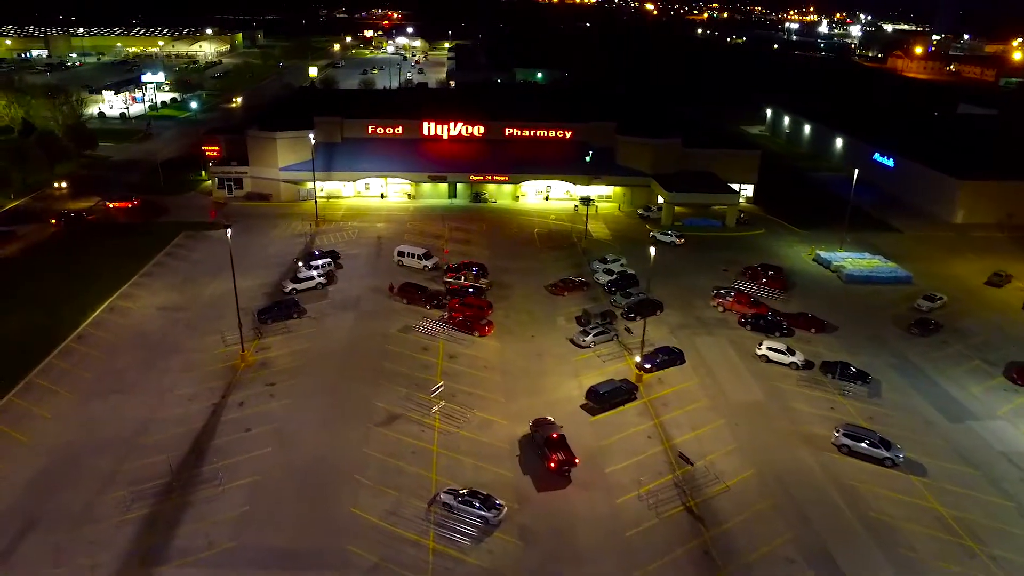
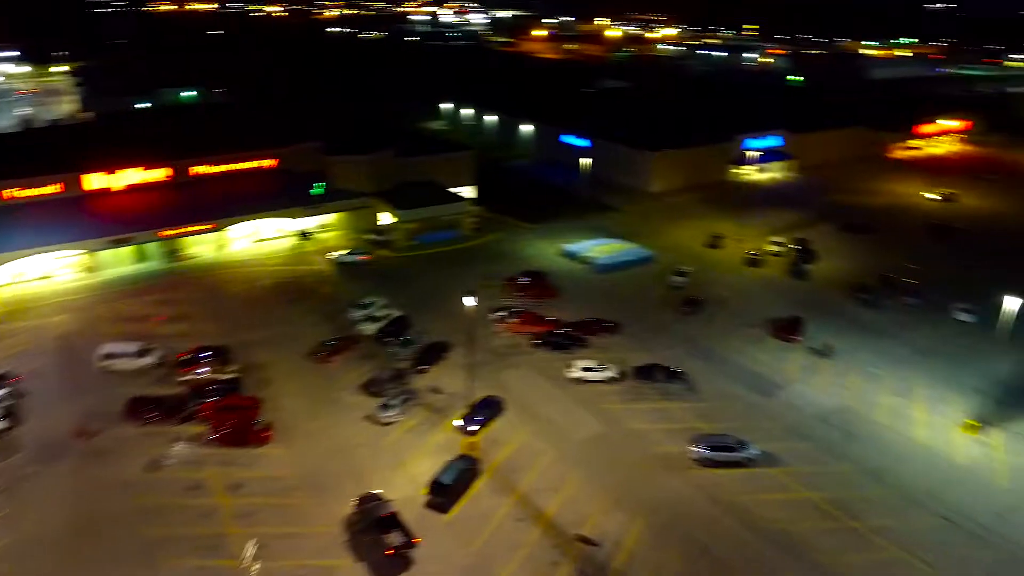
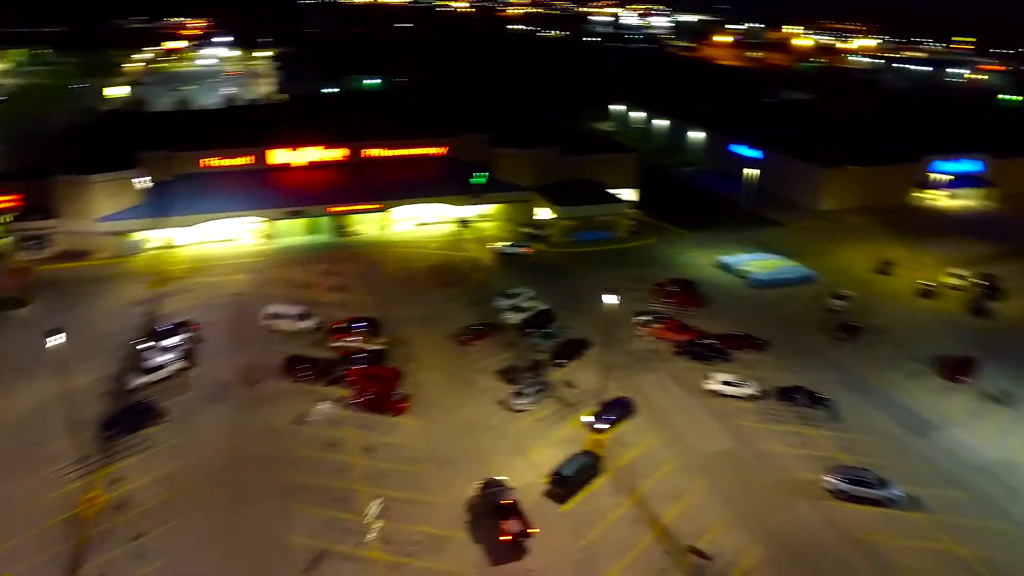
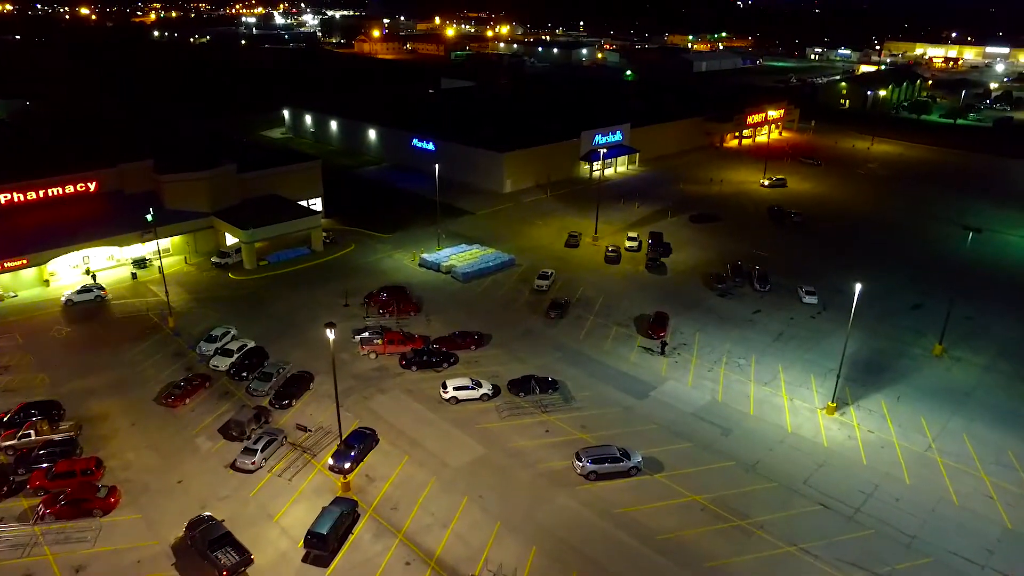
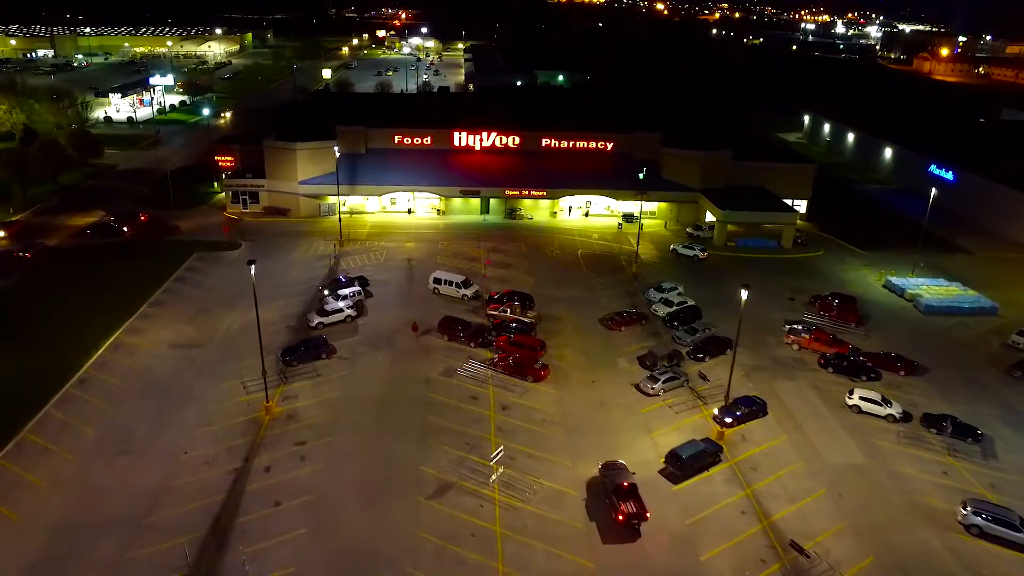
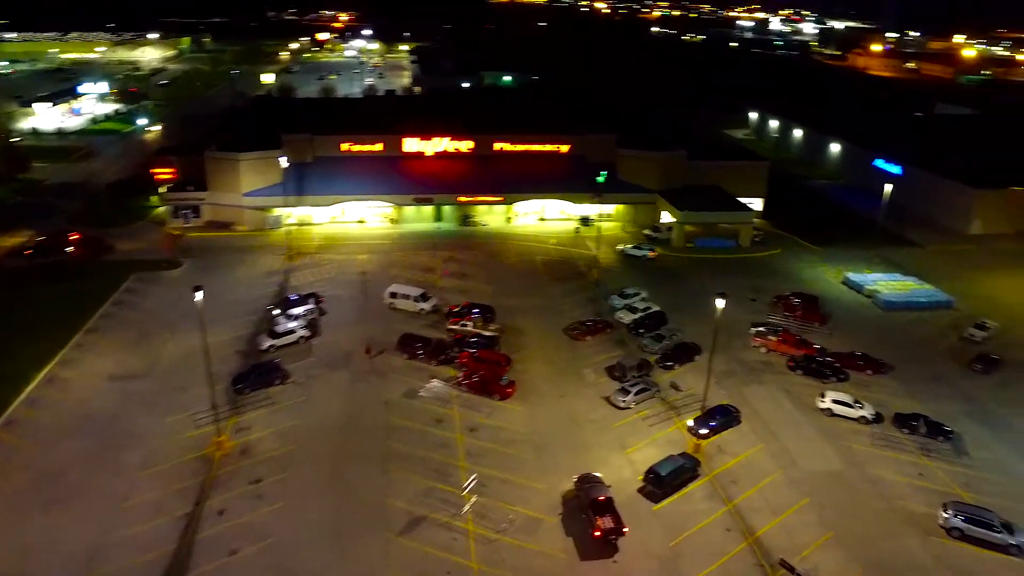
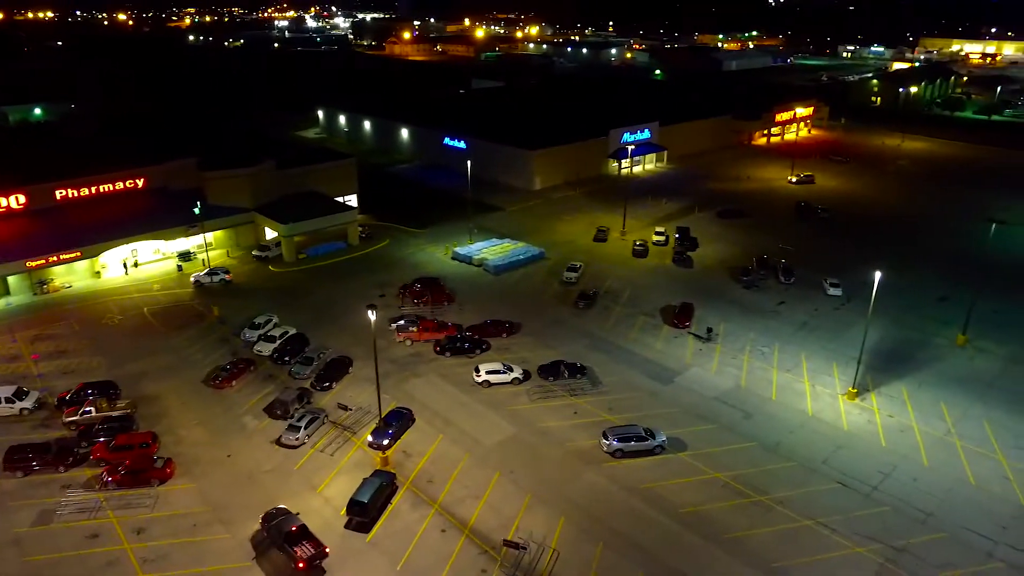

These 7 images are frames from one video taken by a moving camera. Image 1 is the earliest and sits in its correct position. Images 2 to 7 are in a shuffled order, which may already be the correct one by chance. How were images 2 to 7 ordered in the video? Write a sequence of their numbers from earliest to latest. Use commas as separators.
5, 6, 3, 2, 7, 4
